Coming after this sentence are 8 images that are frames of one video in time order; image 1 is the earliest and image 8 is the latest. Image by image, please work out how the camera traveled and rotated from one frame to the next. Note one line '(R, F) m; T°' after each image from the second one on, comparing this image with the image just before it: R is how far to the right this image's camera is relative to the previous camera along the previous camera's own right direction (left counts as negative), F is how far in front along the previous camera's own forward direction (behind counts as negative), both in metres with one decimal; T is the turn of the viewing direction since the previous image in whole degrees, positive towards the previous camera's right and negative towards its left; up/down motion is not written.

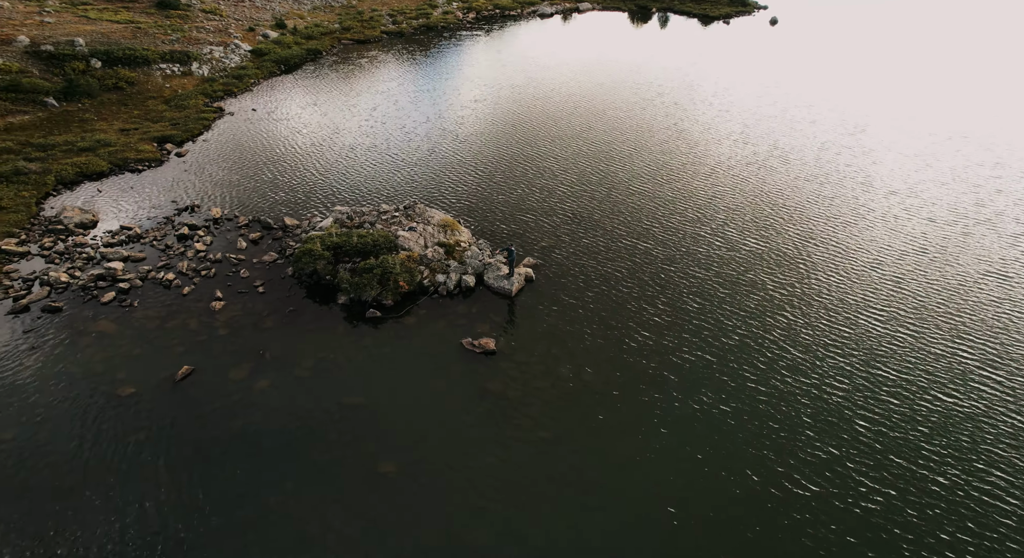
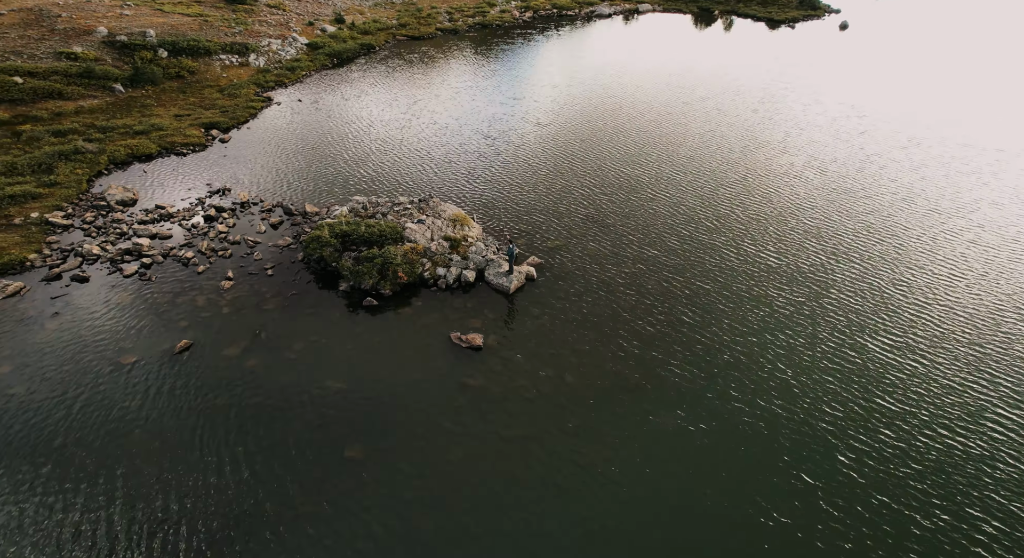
(+4.6, +0.7) m; -5°
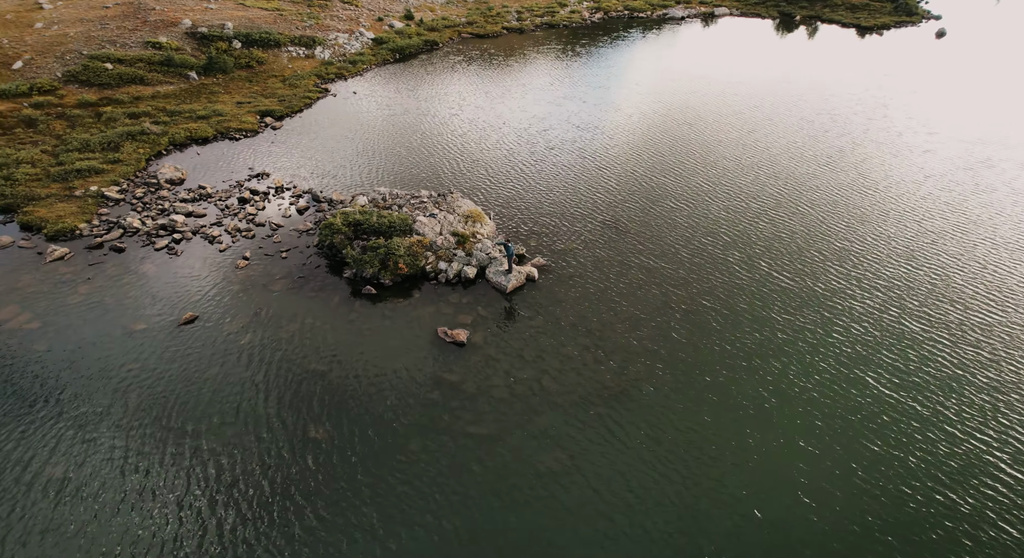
(+5.6, +0.8) m; -7°
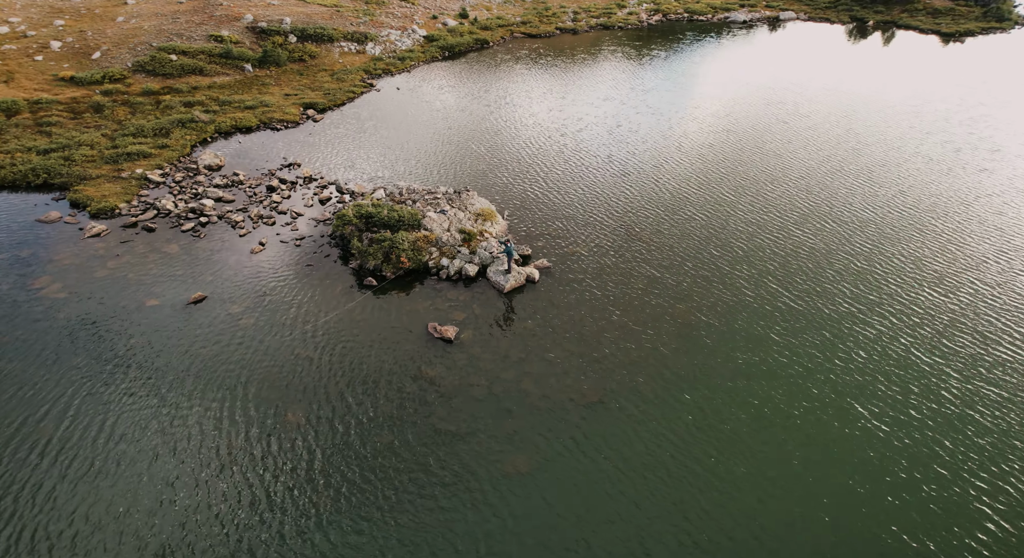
(+4.5, +0.6) m; -5°
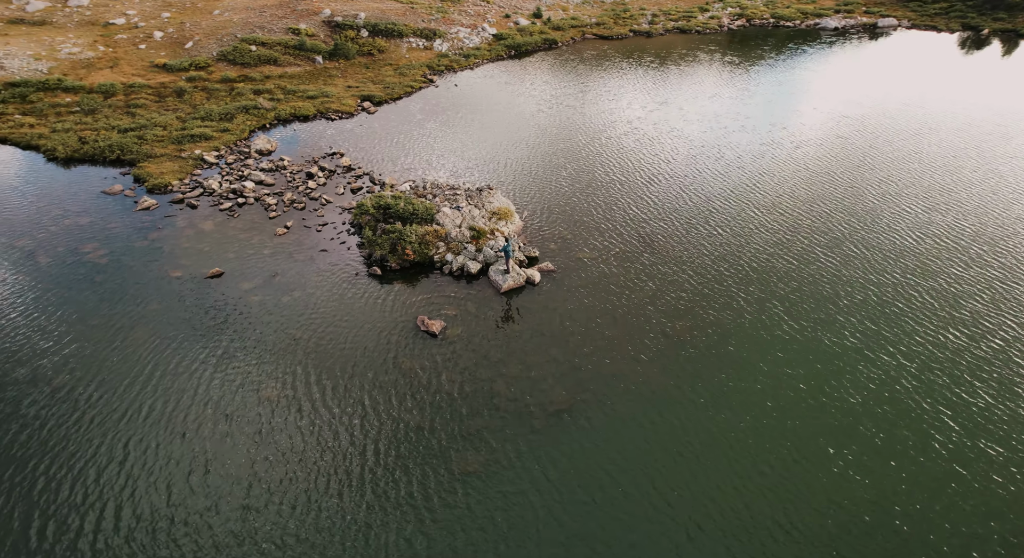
(+6.0, +0.8) m; -7°
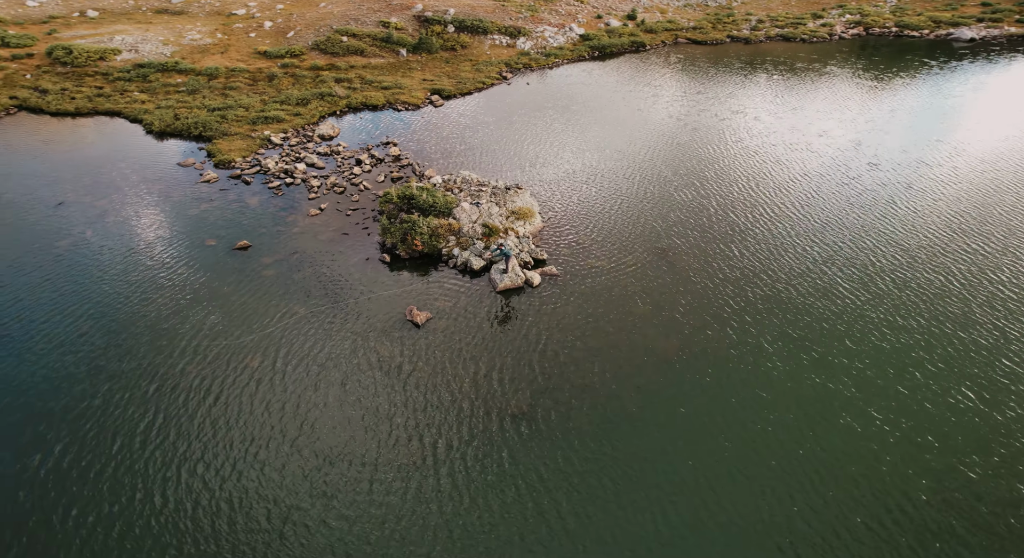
(+7.5, +1.1) m; -9°
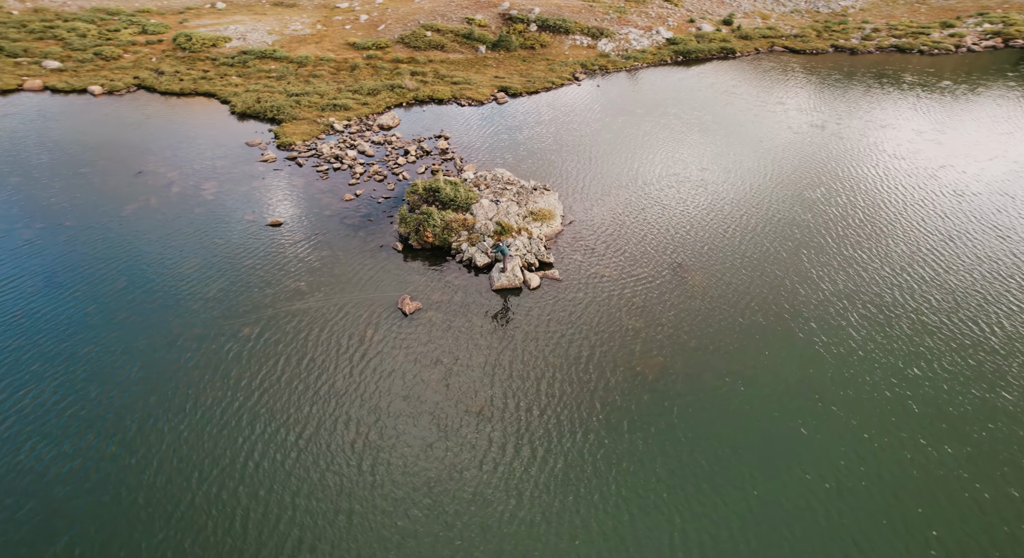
(+7.3, +0.8) m; -9°
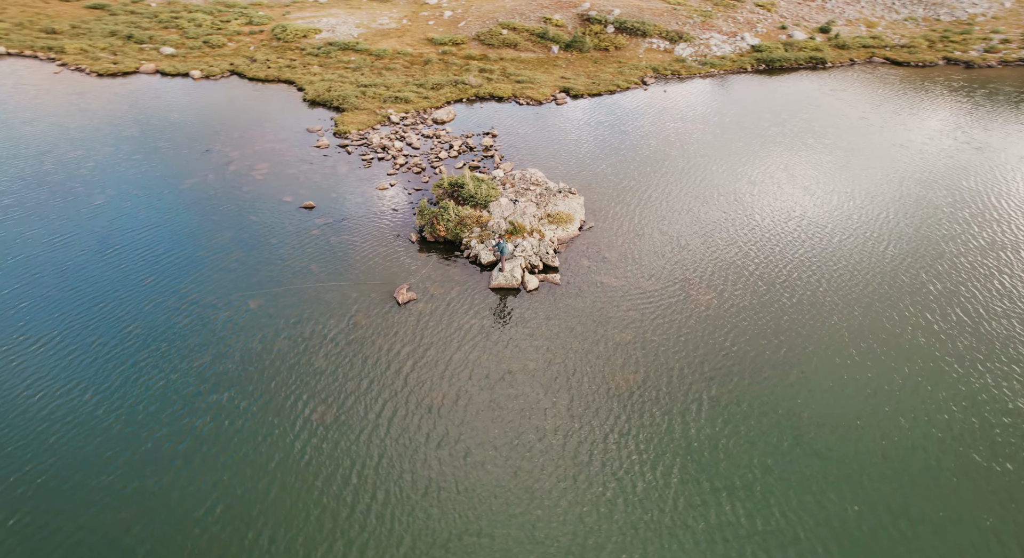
(+6.8, +0.6) m; -8°
